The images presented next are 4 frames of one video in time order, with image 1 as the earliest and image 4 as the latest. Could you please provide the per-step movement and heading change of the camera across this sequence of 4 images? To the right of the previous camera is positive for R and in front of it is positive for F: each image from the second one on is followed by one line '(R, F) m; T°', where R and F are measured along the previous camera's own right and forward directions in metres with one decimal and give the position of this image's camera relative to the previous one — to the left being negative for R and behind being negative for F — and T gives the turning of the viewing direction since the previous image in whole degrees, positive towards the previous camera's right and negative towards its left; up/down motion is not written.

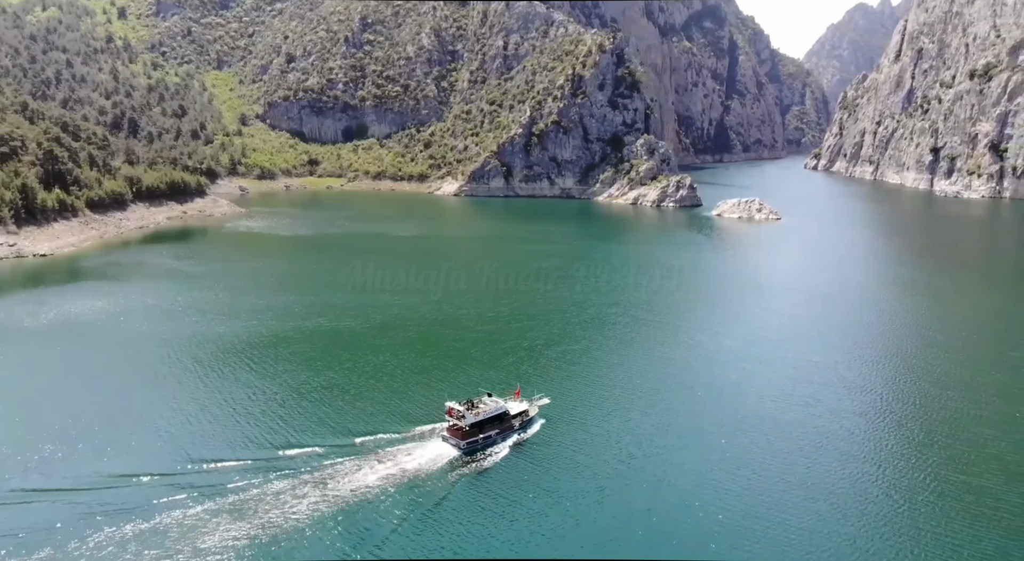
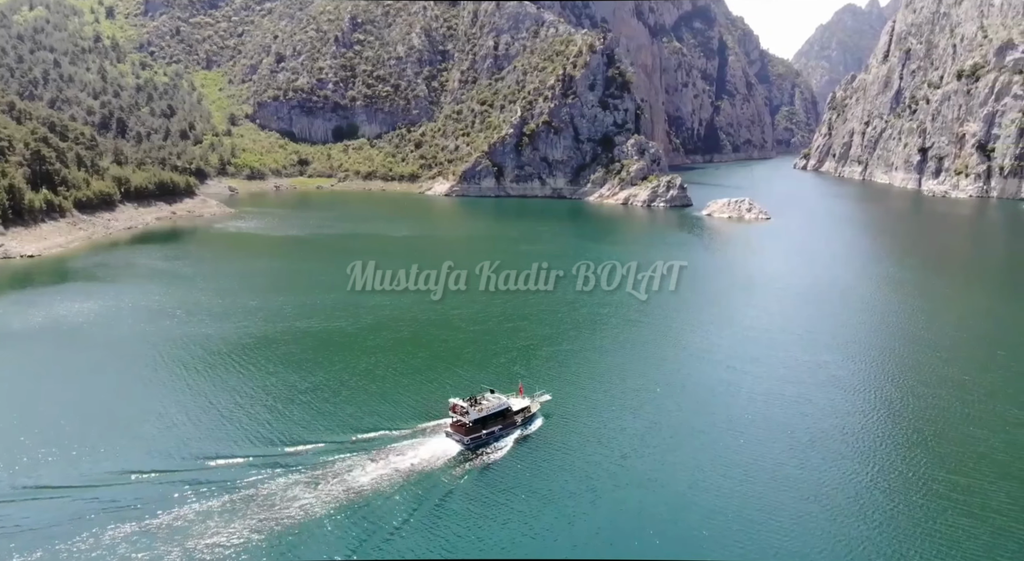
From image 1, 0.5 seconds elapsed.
(-2.1, +1.3) m; +1°
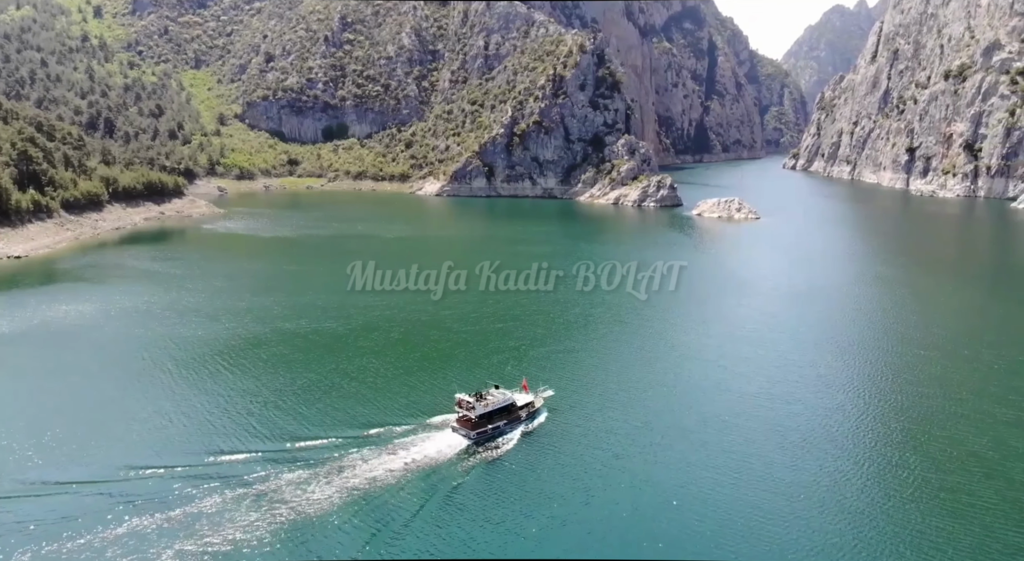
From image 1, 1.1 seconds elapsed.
(+0.3, +0.5) m; +1°
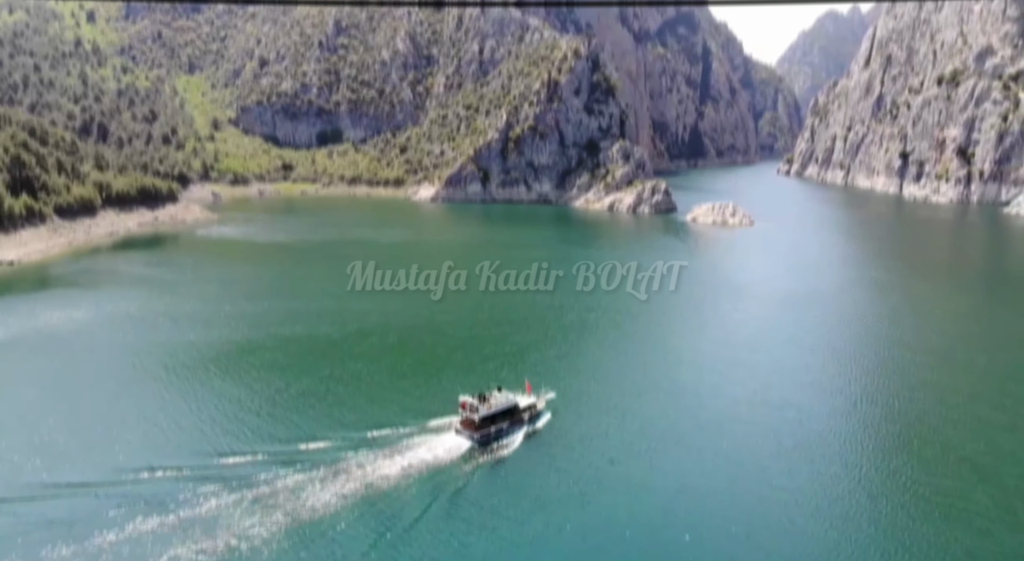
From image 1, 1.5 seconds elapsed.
(+0.1, +0.9) m; 0°
